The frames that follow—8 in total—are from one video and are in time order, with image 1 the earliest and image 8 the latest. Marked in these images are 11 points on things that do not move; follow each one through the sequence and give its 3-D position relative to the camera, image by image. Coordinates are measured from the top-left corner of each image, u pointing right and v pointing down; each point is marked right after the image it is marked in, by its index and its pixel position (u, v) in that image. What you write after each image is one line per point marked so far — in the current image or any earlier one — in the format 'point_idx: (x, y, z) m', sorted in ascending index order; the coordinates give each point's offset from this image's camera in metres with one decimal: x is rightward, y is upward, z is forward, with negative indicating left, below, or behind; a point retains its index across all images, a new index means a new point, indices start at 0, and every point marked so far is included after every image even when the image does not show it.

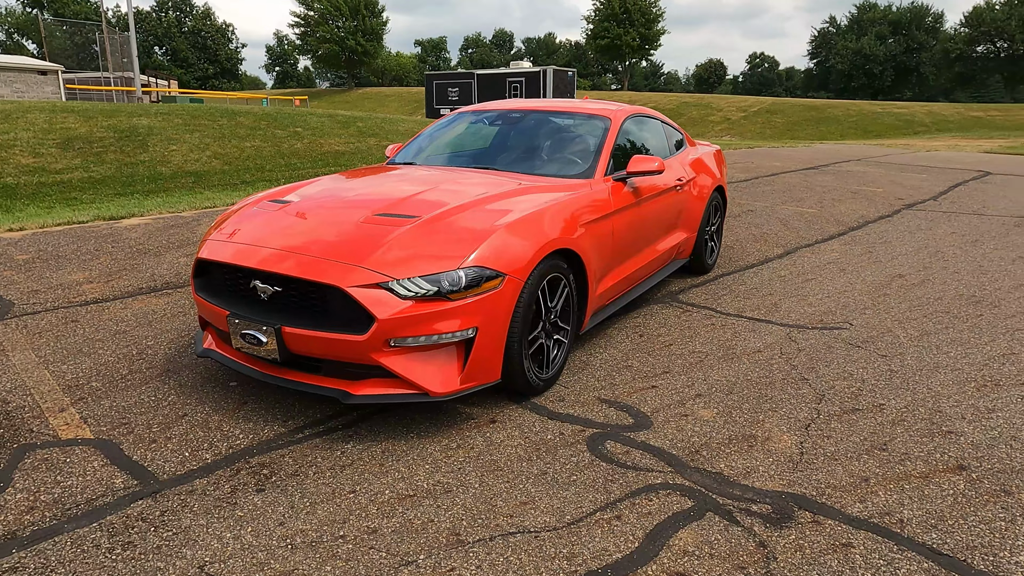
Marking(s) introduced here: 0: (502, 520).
0: (0.0, -0.8, +2.3) m
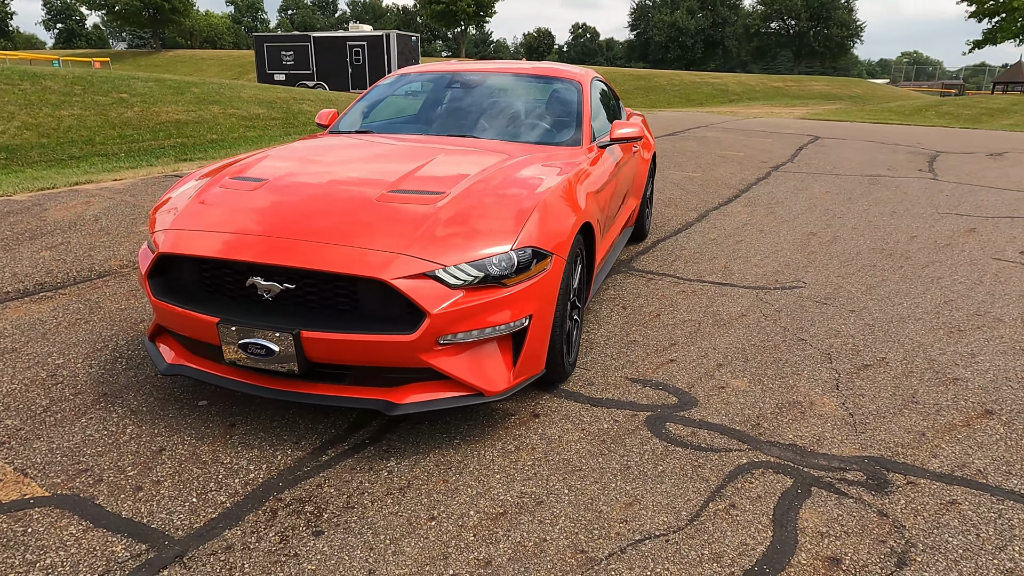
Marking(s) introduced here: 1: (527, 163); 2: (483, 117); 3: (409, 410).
0: (+0.3, -0.7, +2.0) m
1: (0.0, +0.6, +3.1) m
2: (-0.2, +1.0, +4.0) m
3: (-0.4, -0.4, +2.3) m
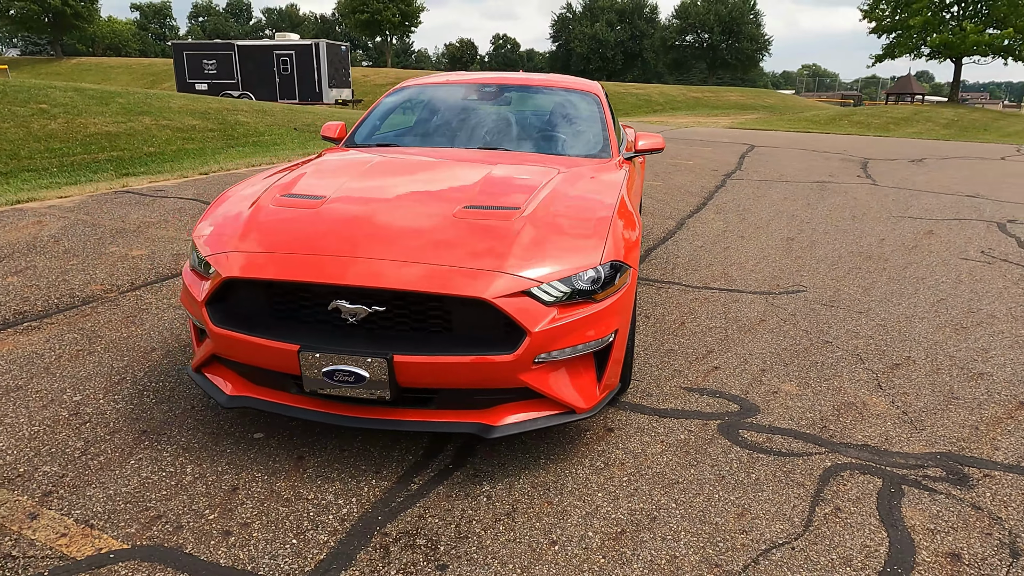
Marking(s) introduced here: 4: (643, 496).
0: (+0.7, -0.8, +2.1) m
1: (+0.2, +0.5, +3.1) m
2: (-0.1, +0.9, +3.9) m
3: (0.0, -0.5, +2.3) m
4: (+0.5, -0.7, +2.3) m
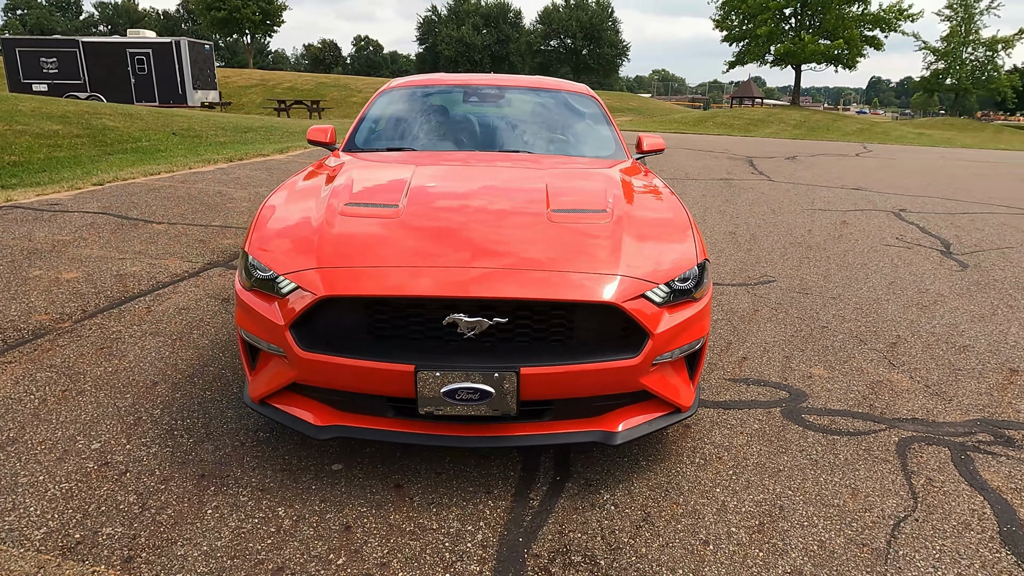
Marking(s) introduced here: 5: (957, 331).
0: (+1.2, -0.7, +2.2) m
1: (+0.4, +0.5, +3.1) m
2: (0.0, +0.9, +3.9) m
3: (+0.4, -0.5, +2.2) m
4: (+0.9, -0.7, +2.3) m
5: (+2.6, -0.3, +3.8) m
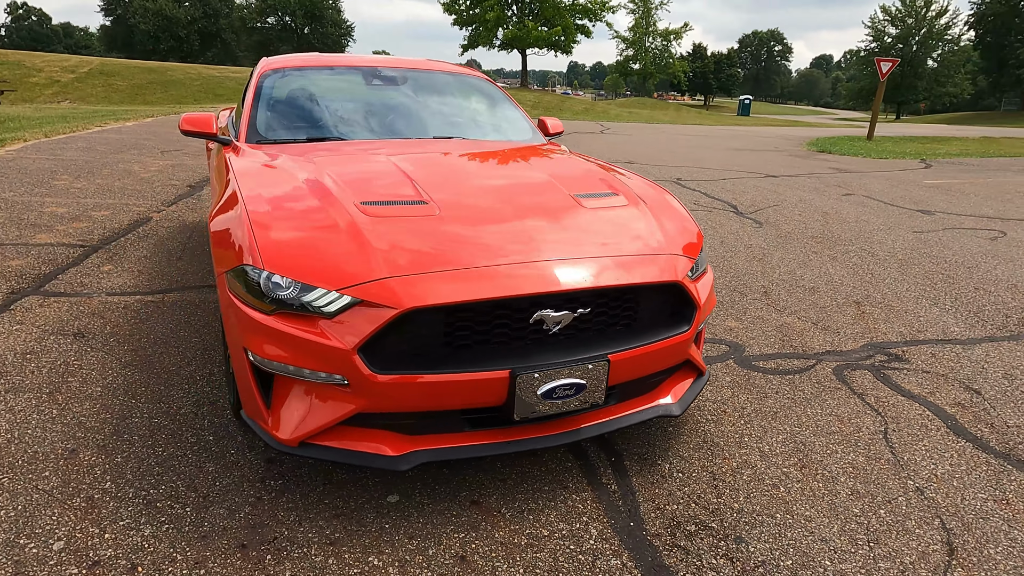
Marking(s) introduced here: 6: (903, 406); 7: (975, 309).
0: (+1.4, -0.6, +2.6) m
1: (+0.2, +0.6, +3.1) m
2: (-0.5, +0.9, +3.7) m
3: (+0.6, -0.4, +2.4) m
4: (+1.0, -0.6, +2.6) m
5: (+2.0, +0.1, +4.7) m
6: (+1.7, -0.5, +2.8) m
7: (+2.8, -0.1, +4.0) m
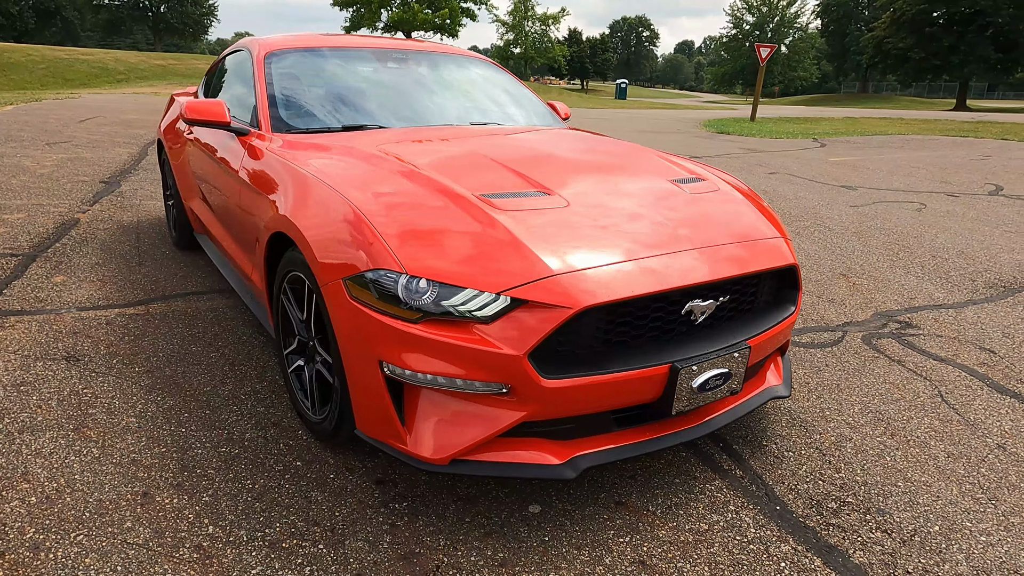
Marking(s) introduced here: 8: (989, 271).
0: (+1.7, -0.5, +2.8) m
1: (+0.5, +0.6, +3.1) m
2: (-0.4, +1.0, +3.4) m
3: (+1.0, -0.4, +2.4) m
4: (+1.4, -0.5, +2.7) m
5: (+1.9, +0.3, +4.9) m
6: (+1.9, -0.4, +3.0) m
7: (+2.9, +0.1, +4.4) m
8: (+3.2, +0.1, +4.5) m
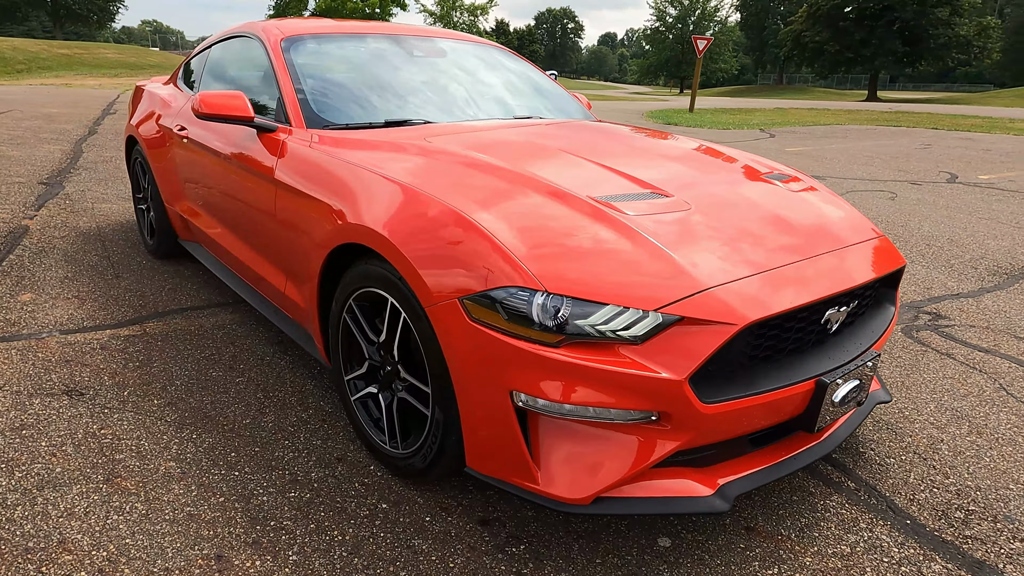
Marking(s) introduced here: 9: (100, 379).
0: (+2.0, -0.4, +2.7) m
1: (+0.7, +0.6, +2.9) m
2: (-0.3, +0.9, +3.2) m
3: (+1.3, -0.4, +2.3) m
4: (+1.6, -0.5, +2.7) m
5: (+2.0, +0.3, +4.9) m
6: (+2.2, -0.3, +3.0) m
7: (+2.9, +0.2, +4.5) m
8: (+3.3, +0.2, +4.6) m
9: (-1.6, -0.4, +2.6) m
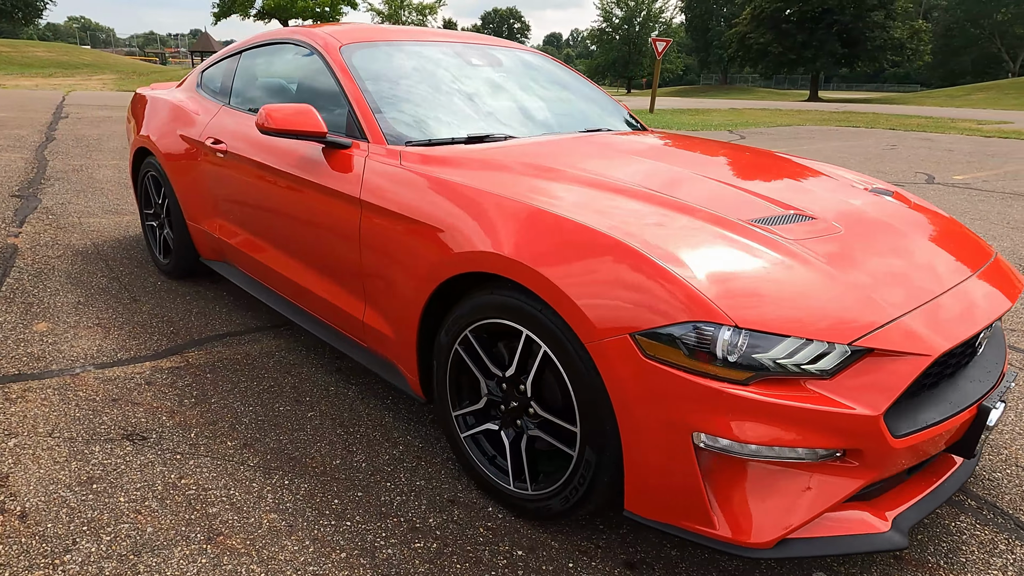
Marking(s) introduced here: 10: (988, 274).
0: (+2.3, -0.5, +2.8) m
1: (+0.9, +0.6, +2.8) m
2: (0.0, +0.8, +3.1) m
3: (+1.6, -0.4, +2.3) m
4: (+2.0, -0.5, +2.7) m
5: (+2.1, +0.3, +4.9) m
6: (+2.5, -0.4, +3.1) m
7: (+3.1, +0.2, +4.6) m
8: (+3.5, +0.2, +4.8) m
9: (-1.3, -0.5, +2.4) m
10: (+1.5, +0.1, +2.1) m
